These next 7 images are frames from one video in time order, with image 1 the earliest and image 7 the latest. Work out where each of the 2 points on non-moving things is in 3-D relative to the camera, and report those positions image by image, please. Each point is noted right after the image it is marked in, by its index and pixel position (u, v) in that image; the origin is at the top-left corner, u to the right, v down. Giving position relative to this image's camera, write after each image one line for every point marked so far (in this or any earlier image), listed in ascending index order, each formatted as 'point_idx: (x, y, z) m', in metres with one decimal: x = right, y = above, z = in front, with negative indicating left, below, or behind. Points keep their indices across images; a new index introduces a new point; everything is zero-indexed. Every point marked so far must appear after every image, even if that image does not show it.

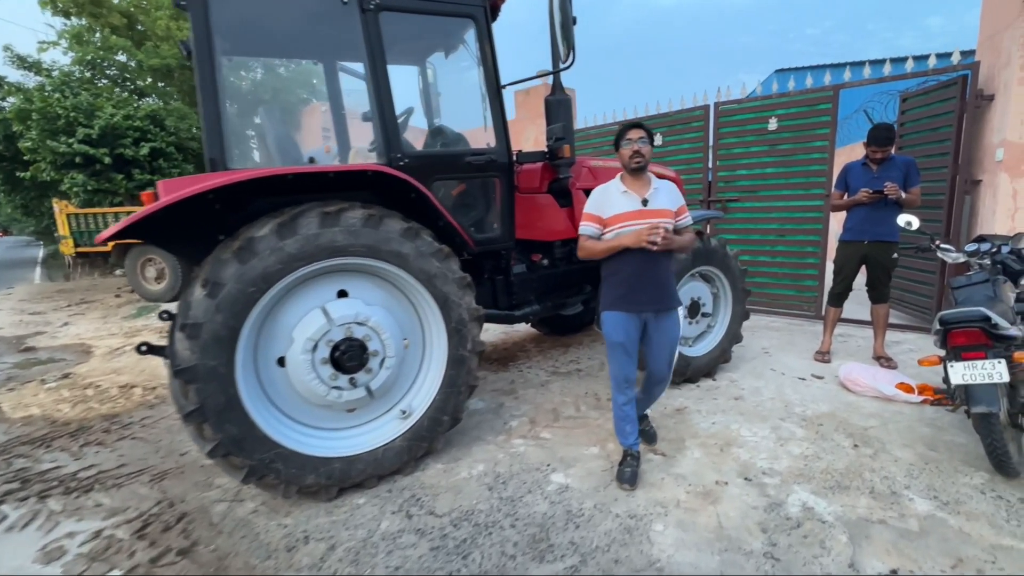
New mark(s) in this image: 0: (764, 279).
0: (+2.8, +0.1, +5.5) m
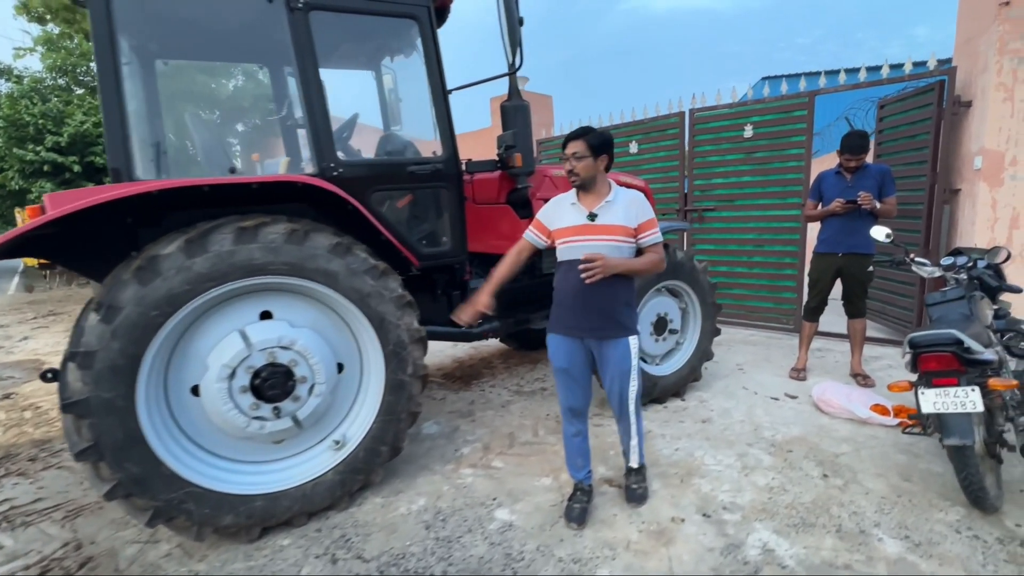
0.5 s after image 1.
0: (+2.5, 0.0, +5.4) m
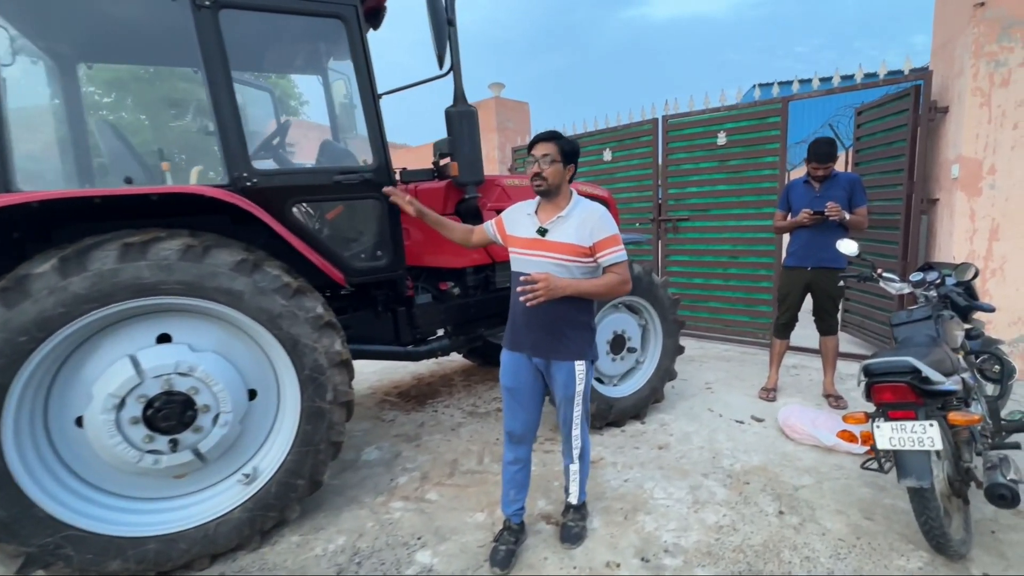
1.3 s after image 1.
0: (+2.1, -0.2, +5.2) m
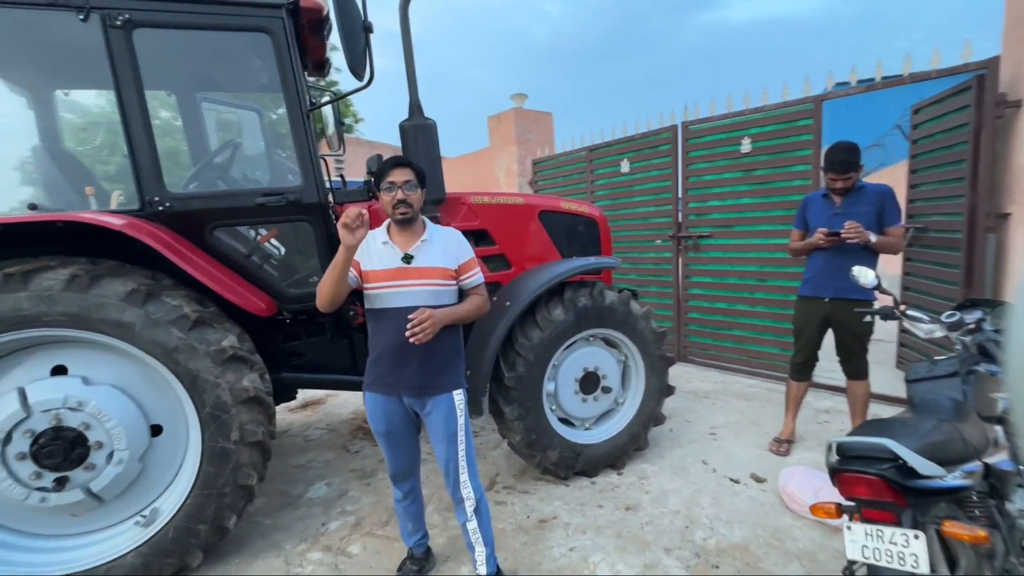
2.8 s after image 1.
0: (+2.1, -0.4, +4.6) m
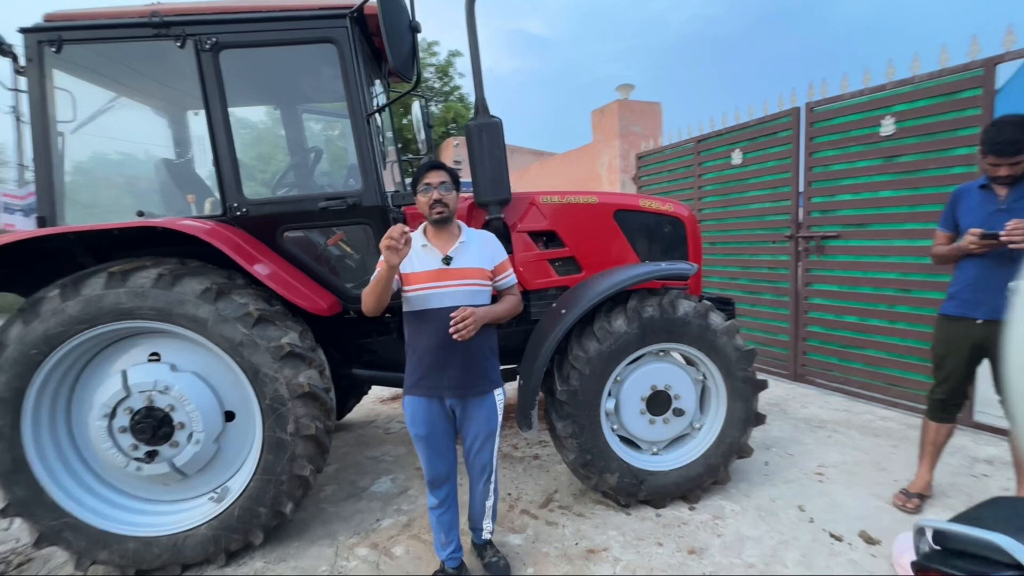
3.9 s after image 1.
0: (+2.8, -0.5, +3.8) m
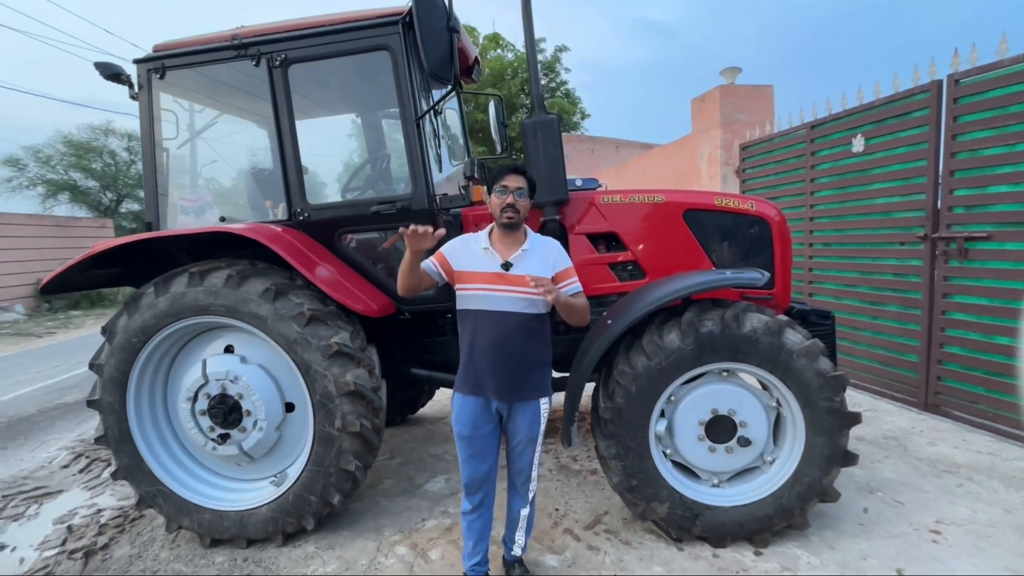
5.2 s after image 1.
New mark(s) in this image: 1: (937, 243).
0: (+3.2, -0.6, +3.0) m
1: (+3.0, +0.3, +3.5) m
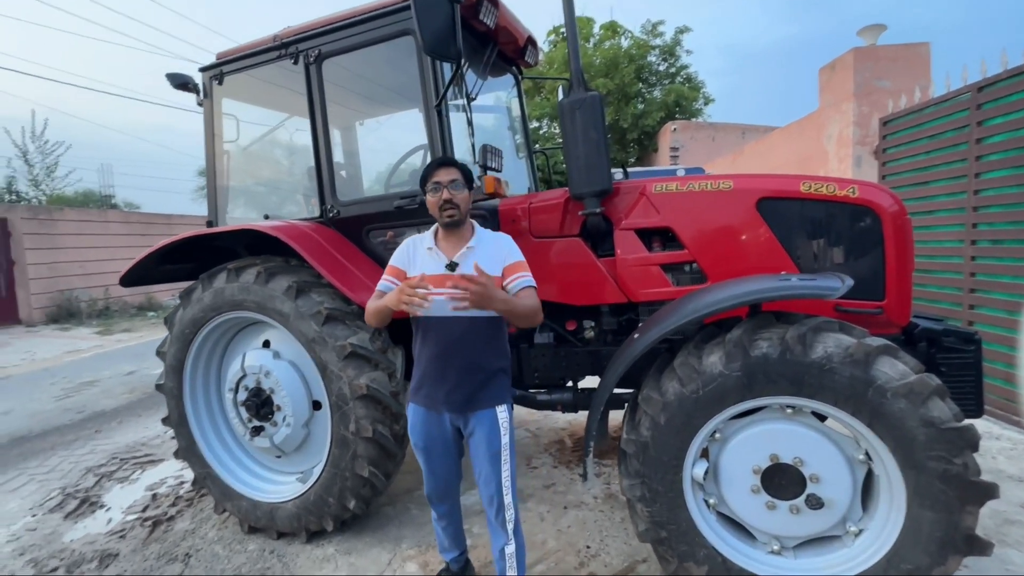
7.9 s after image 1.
0: (+3.3, -0.7, +1.9) m
1: (+3.2, +0.2, +2.4) m
